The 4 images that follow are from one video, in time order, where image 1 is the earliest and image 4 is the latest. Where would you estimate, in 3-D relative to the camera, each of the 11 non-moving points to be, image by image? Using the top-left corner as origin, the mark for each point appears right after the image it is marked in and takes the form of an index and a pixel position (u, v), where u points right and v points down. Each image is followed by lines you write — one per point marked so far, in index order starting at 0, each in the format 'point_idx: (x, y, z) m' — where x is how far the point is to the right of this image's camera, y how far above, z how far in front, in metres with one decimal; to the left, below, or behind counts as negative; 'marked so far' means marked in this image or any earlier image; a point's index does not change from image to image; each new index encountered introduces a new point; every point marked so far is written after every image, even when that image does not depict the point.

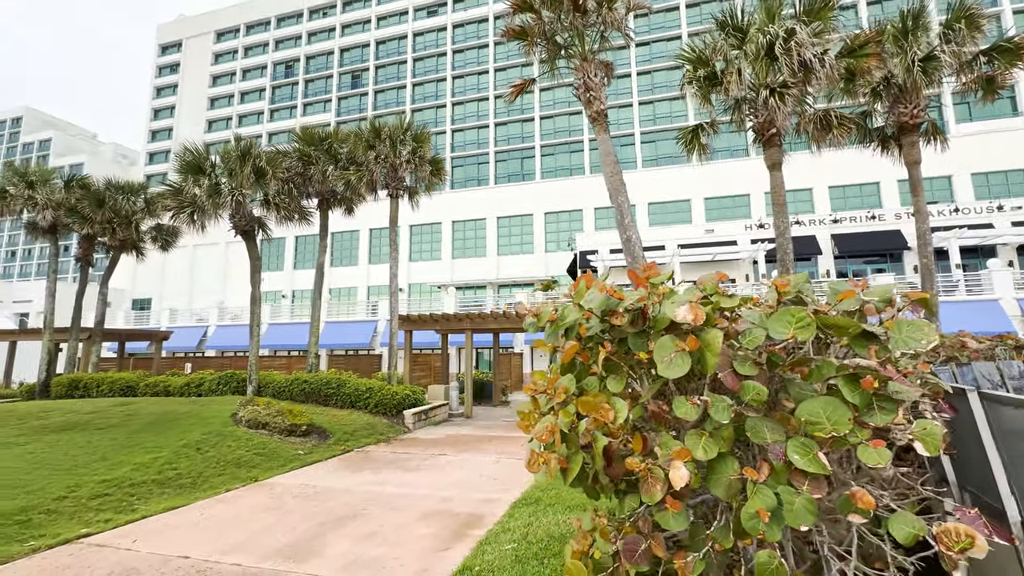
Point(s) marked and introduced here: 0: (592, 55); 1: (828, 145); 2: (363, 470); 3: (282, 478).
0: (+1.5, +4.5, +8.7) m
1: (+8.6, +3.9, +12.2) m
2: (-3.2, -3.9, +9.7) m
3: (-4.5, -3.8, +8.8) m
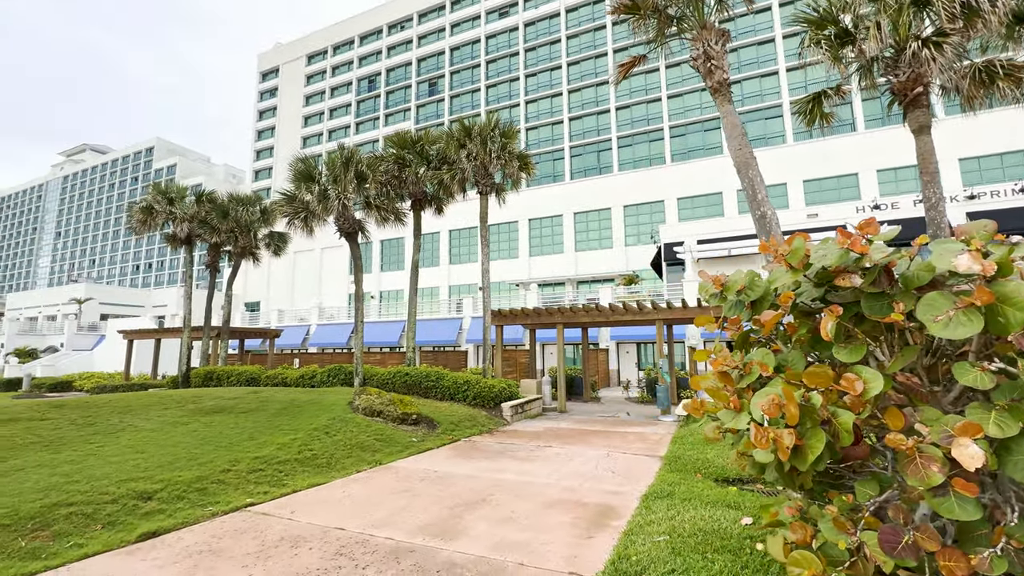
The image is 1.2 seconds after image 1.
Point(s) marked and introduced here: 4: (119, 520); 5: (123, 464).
0: (+3.6, +4.8, +8.2) m
1: (+11.1, +4.4, +10.5) m
2: (-0.8, -3.7, +9.8) m
3: (-2.2, -3.6, +9.2) m
4: (-5.0, -2.9, +5.7) m
5: (-6.1, -2.8, +7.1) m
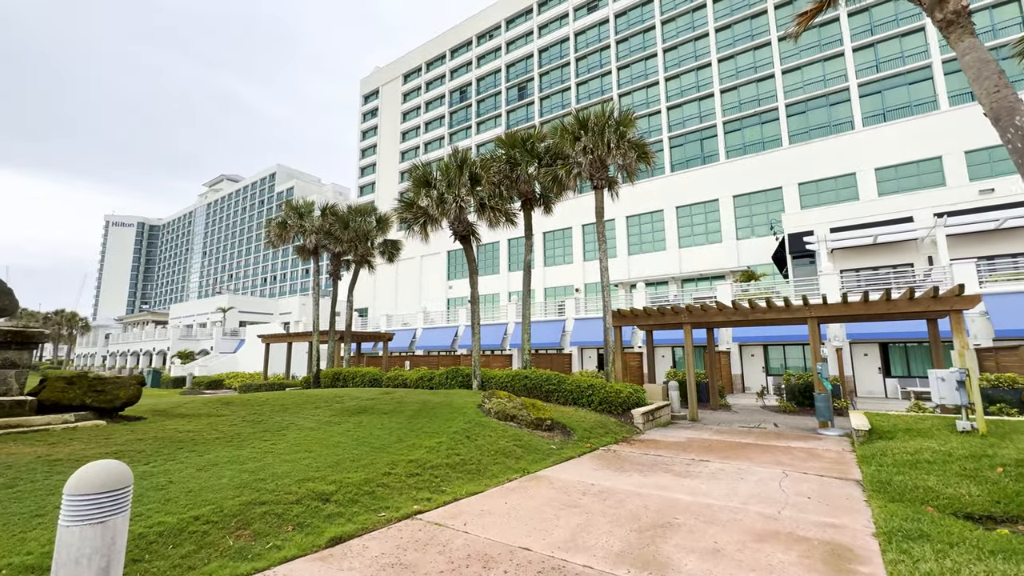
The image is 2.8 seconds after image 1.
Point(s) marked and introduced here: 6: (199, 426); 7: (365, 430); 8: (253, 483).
0: (+6.1, +5.0, +6.6) m
1: (+13.9, +4.7, +7.5) m
2: (+2.3, -3.6, +8.9) m
3: (+0.8, -3.5, +8.6) m
4: (-2.6, -2.9, +5.6) m
5: (-3.5, -2.8, +7.2) m
6: (-6.4, -2.8, +9.2) m
7: (-3.2, -3.1, +9.6) m
8: (-3.6, -2.7, +6.3) m
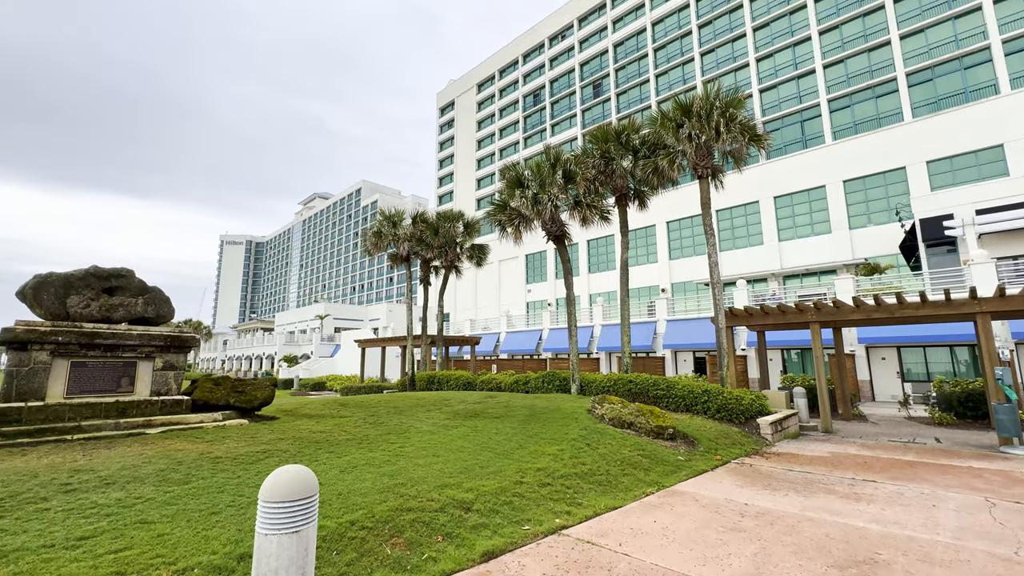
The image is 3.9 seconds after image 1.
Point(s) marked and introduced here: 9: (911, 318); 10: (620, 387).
0: (+7.8, +5.3, +5.0) m
1: (+15.7, +5.2, +4.6) m
2: (+4.7, -3.5, +7.8) m
3: (+3.2, -3.5, +7.7) m
4: (-0.7, -2.9, +5.4) m
5: (-1.3, -2.8, +7.1) m
6: (-3.9, -2.9, +9.5) m
7: (-0.6, -3.1, +9.4) m
8: (-1.6, -2.8, +6.2) m
9: (+12.8, -0.9, +14.3) m
10: (+3.9, -3.6, +16.5) m
